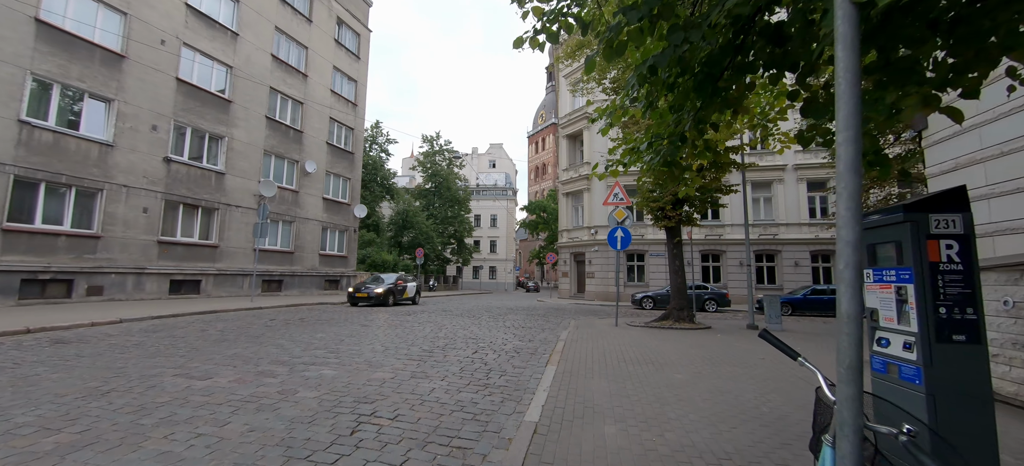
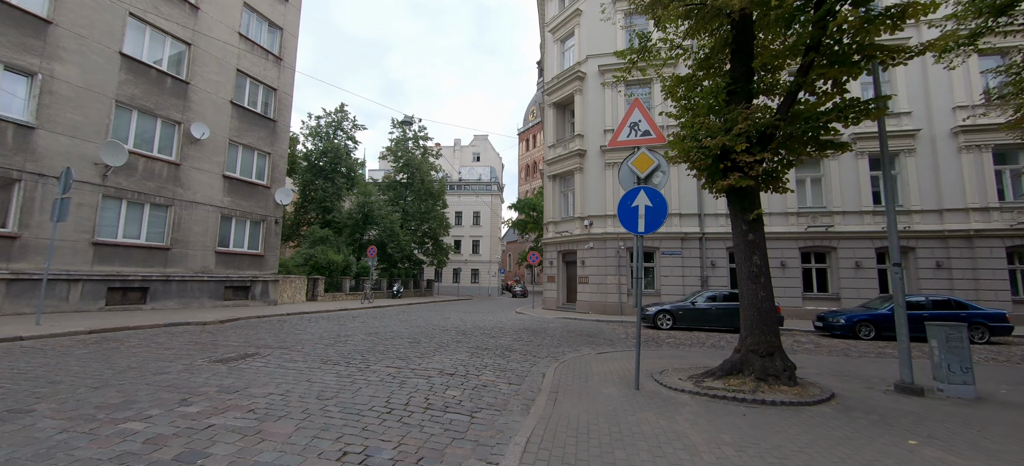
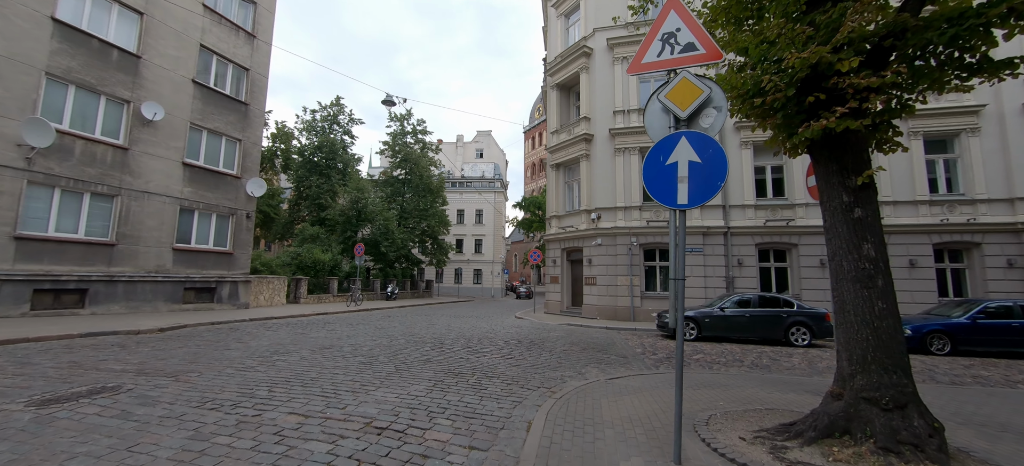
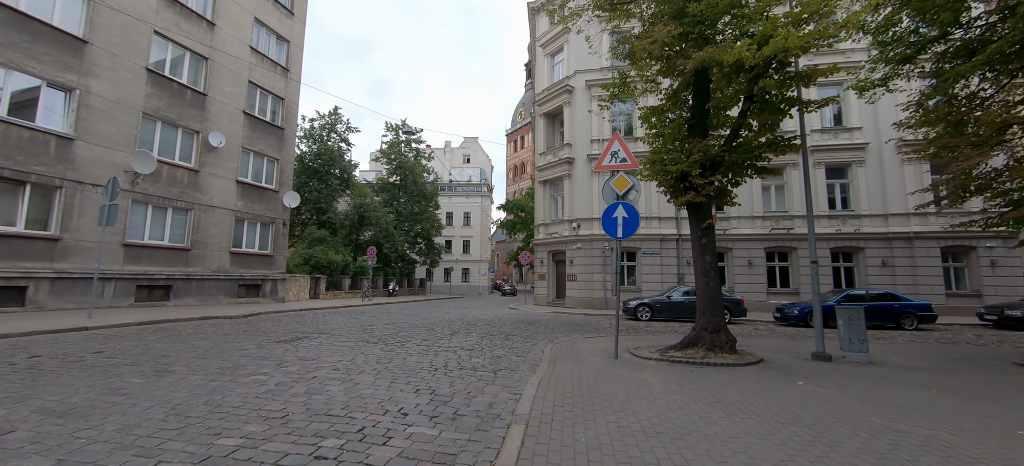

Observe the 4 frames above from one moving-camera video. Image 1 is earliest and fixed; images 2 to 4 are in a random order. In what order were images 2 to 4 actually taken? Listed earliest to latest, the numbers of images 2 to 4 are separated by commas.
4, 2, 3
